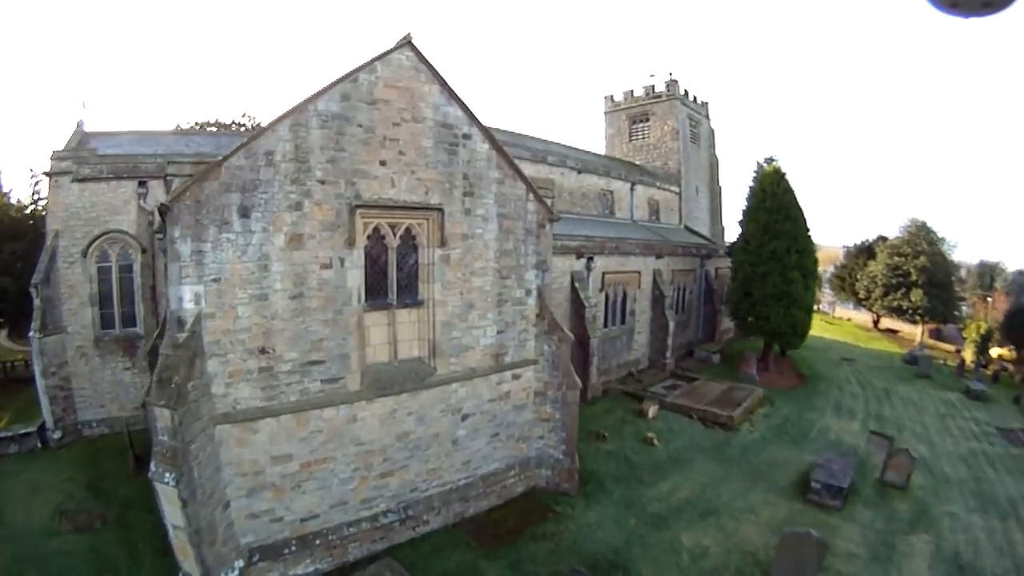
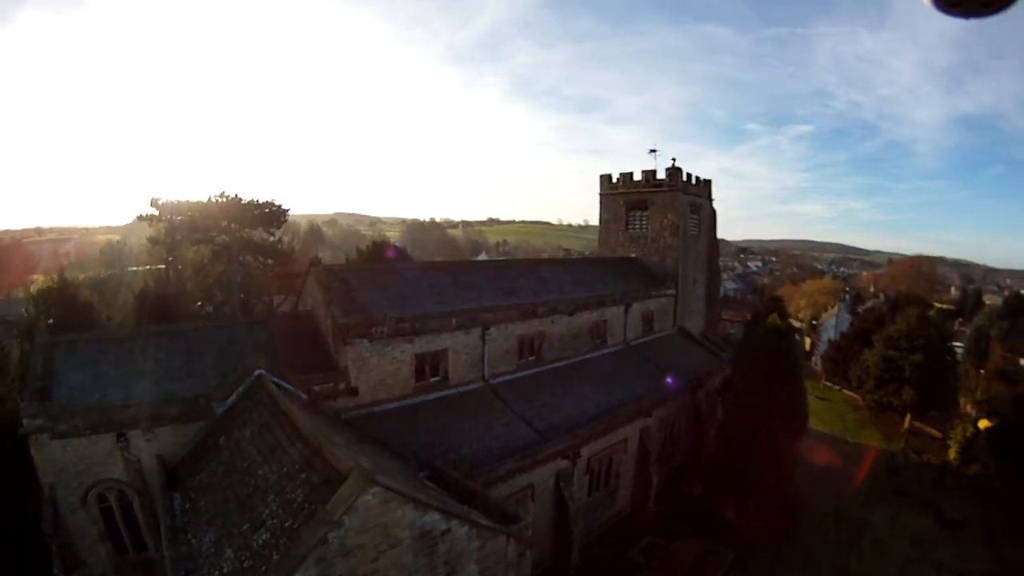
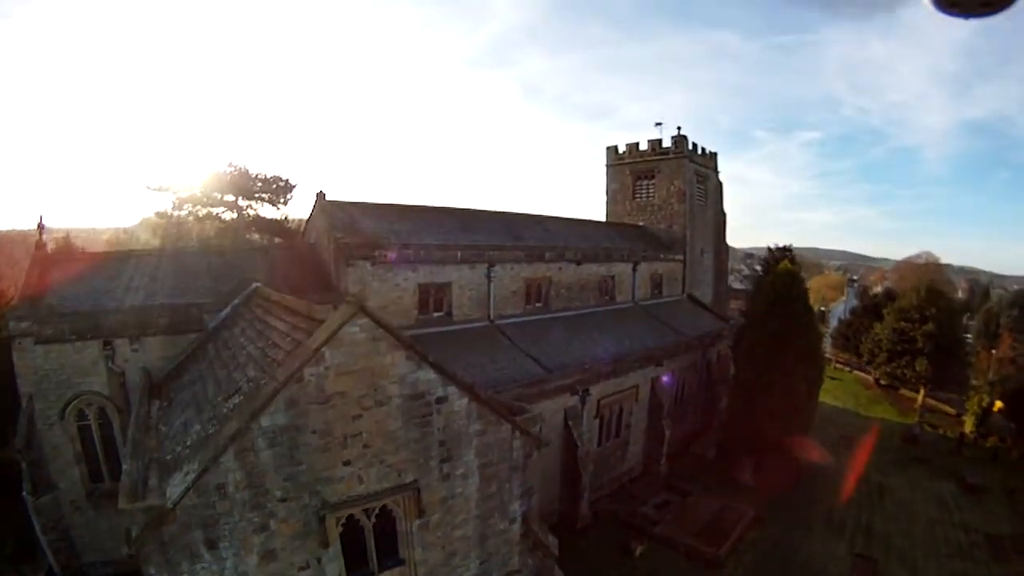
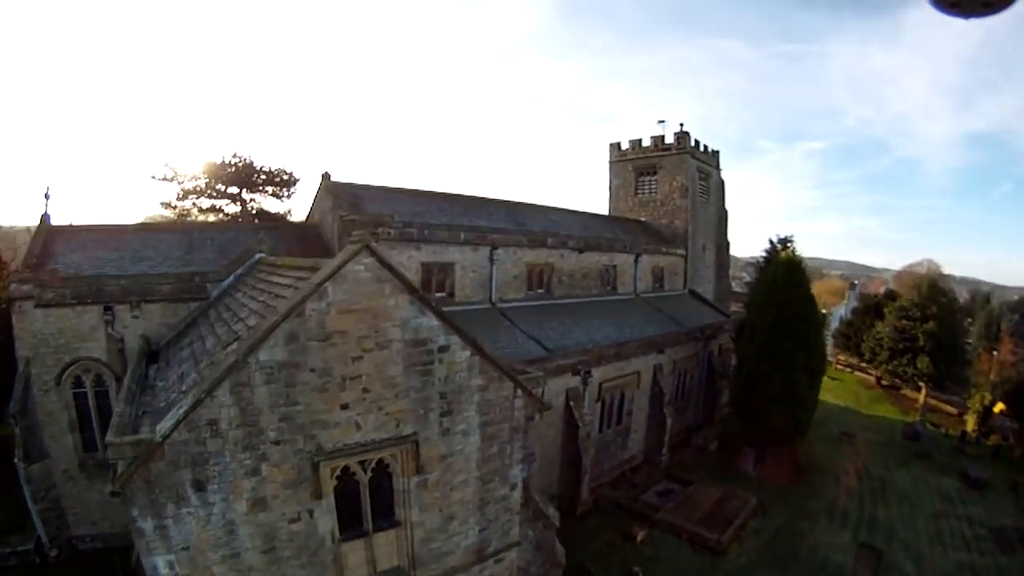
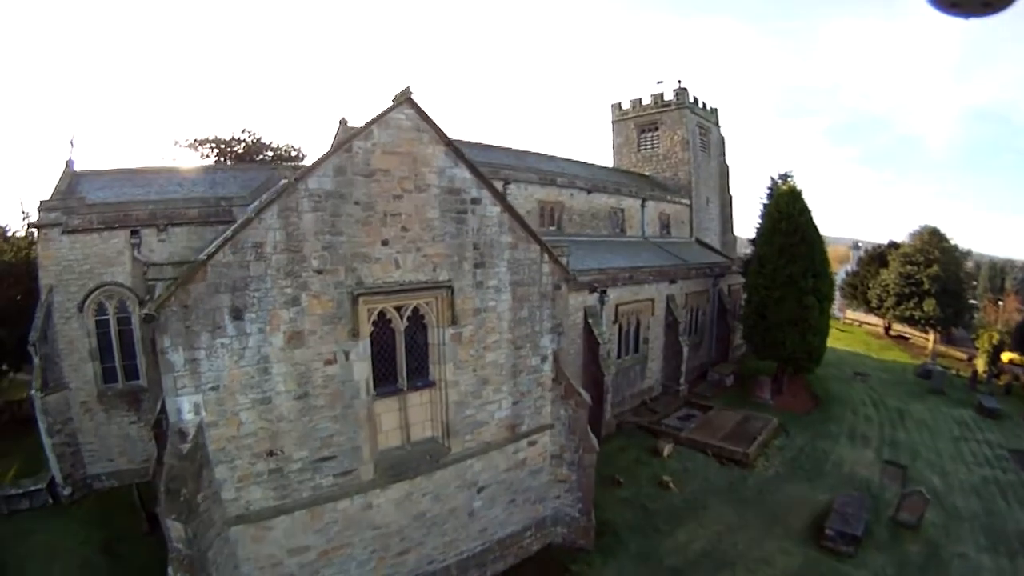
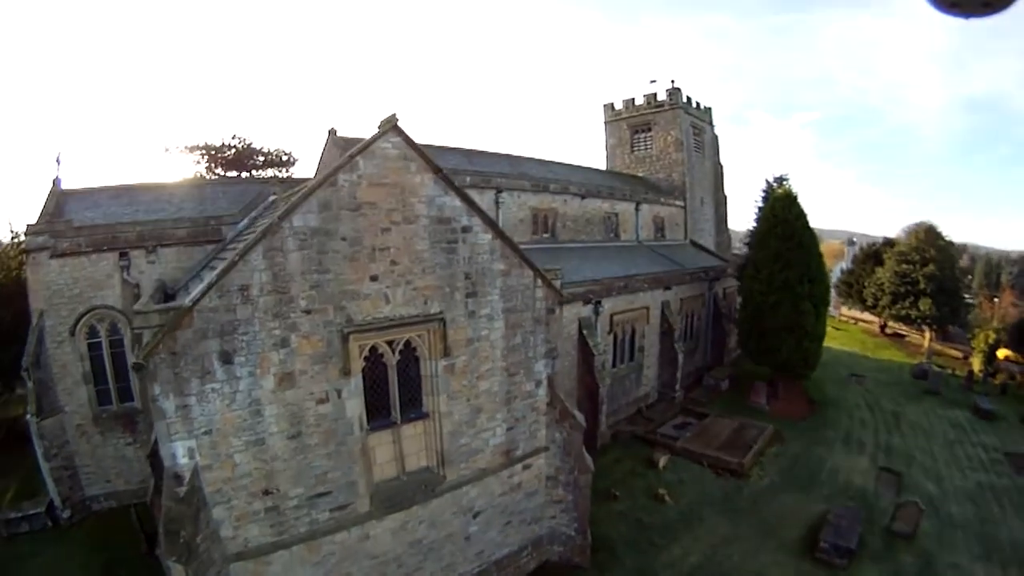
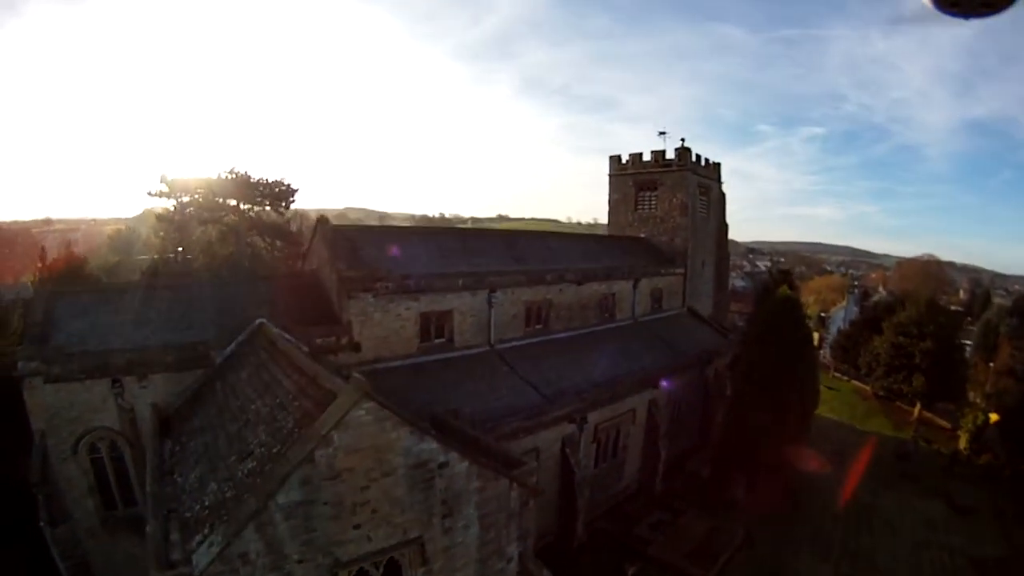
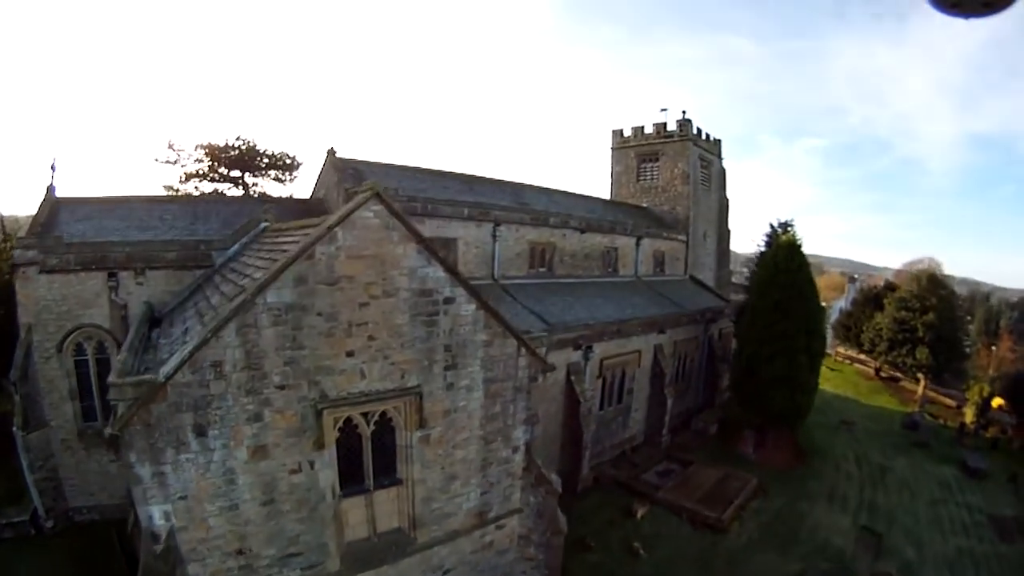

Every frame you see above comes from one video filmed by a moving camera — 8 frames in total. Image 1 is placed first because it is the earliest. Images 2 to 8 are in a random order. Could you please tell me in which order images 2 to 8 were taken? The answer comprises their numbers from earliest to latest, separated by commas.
5, 6, 8, 4, 3, 7, 2
